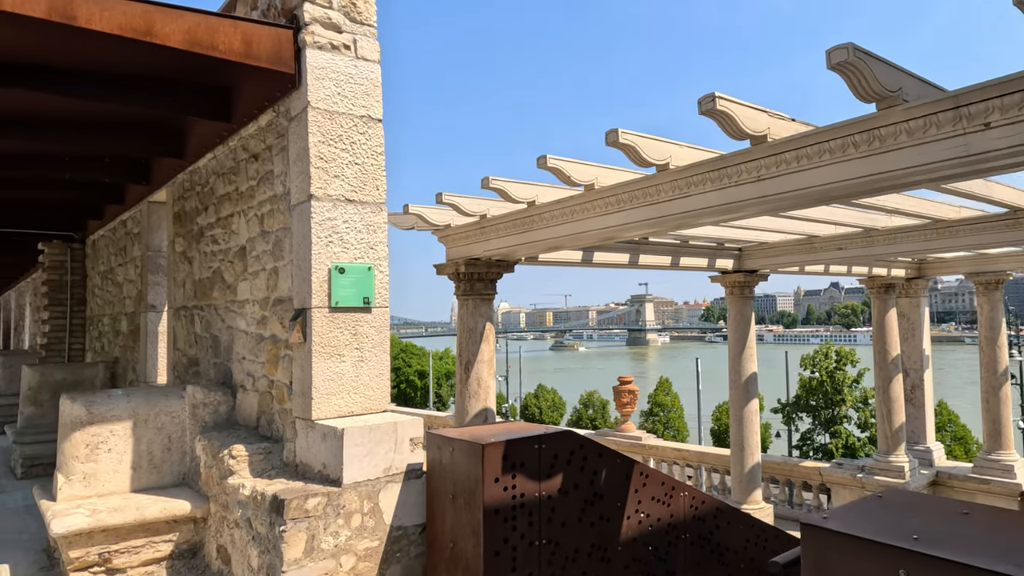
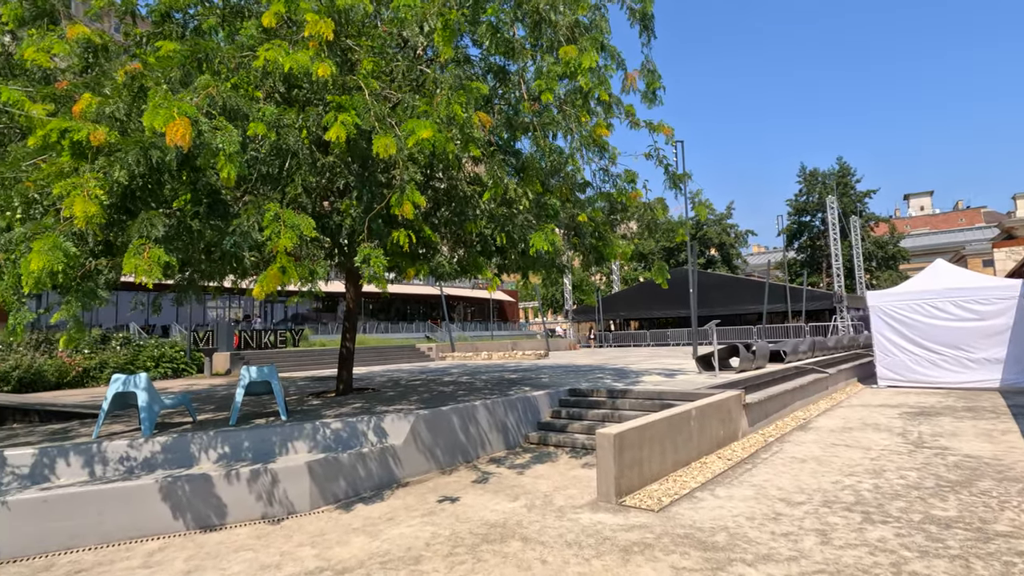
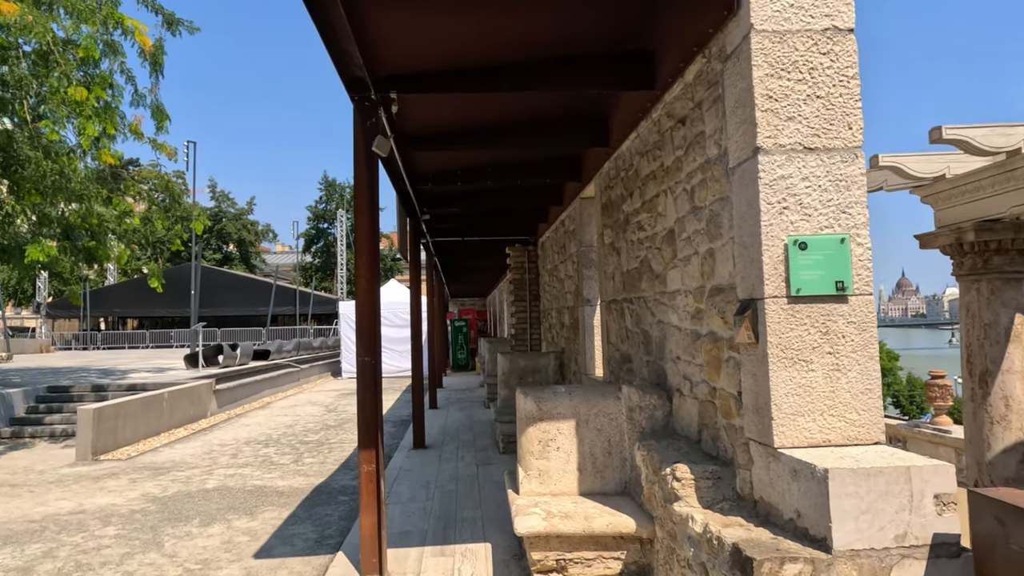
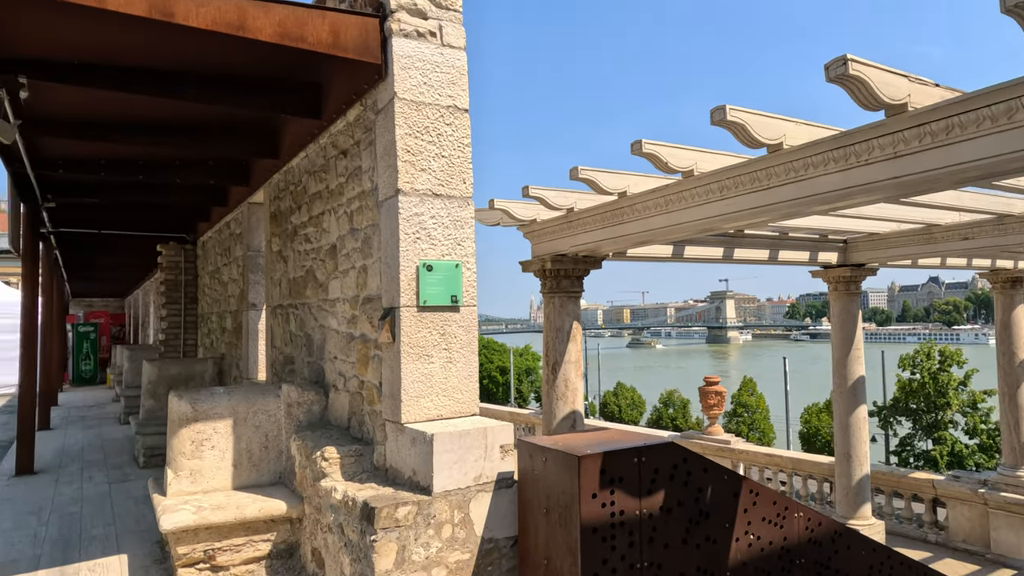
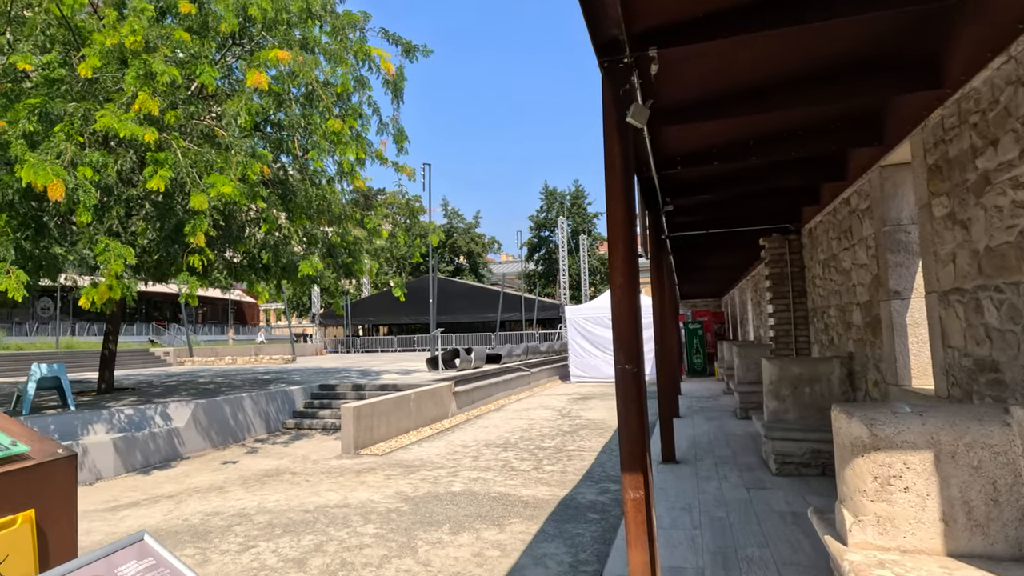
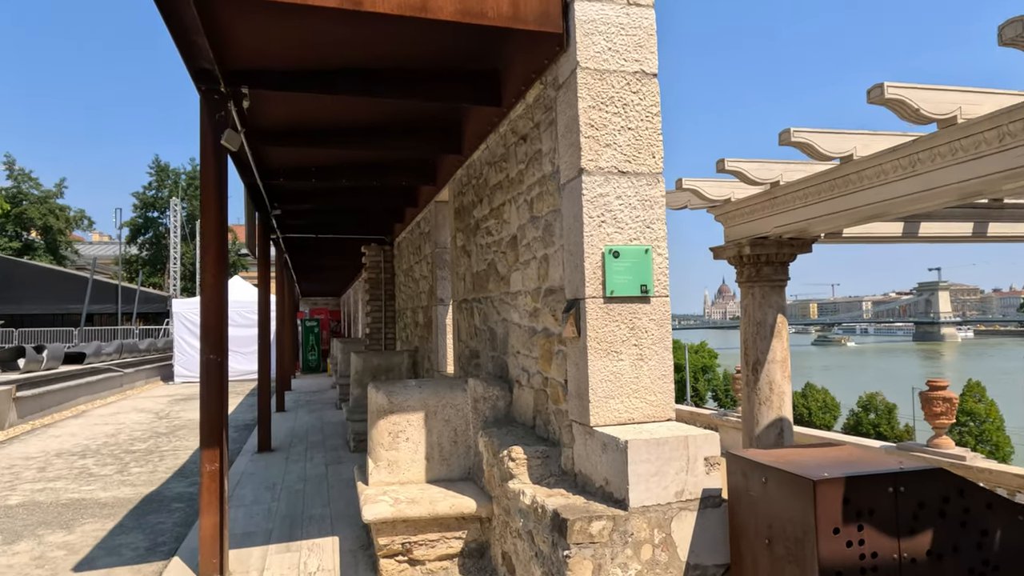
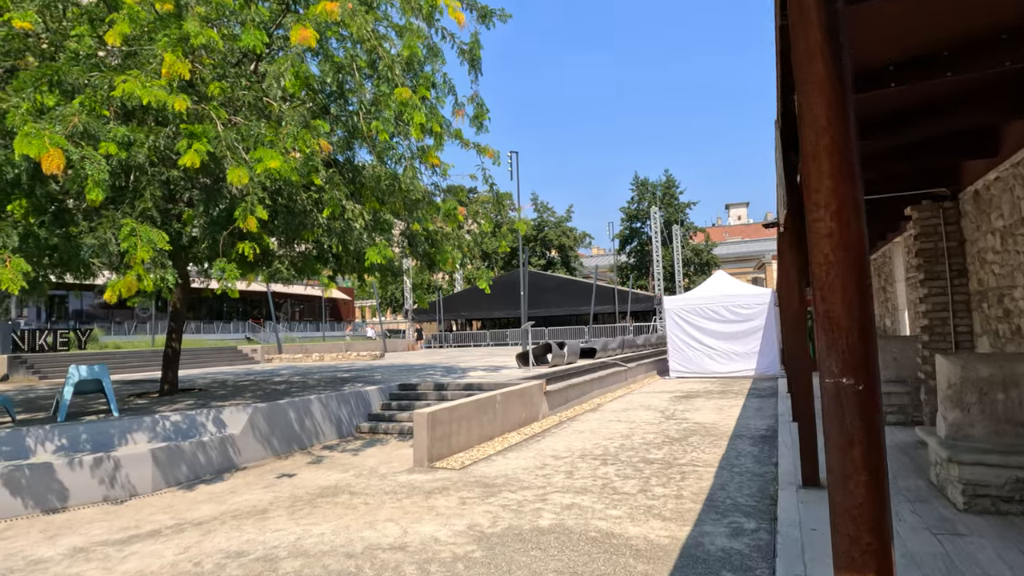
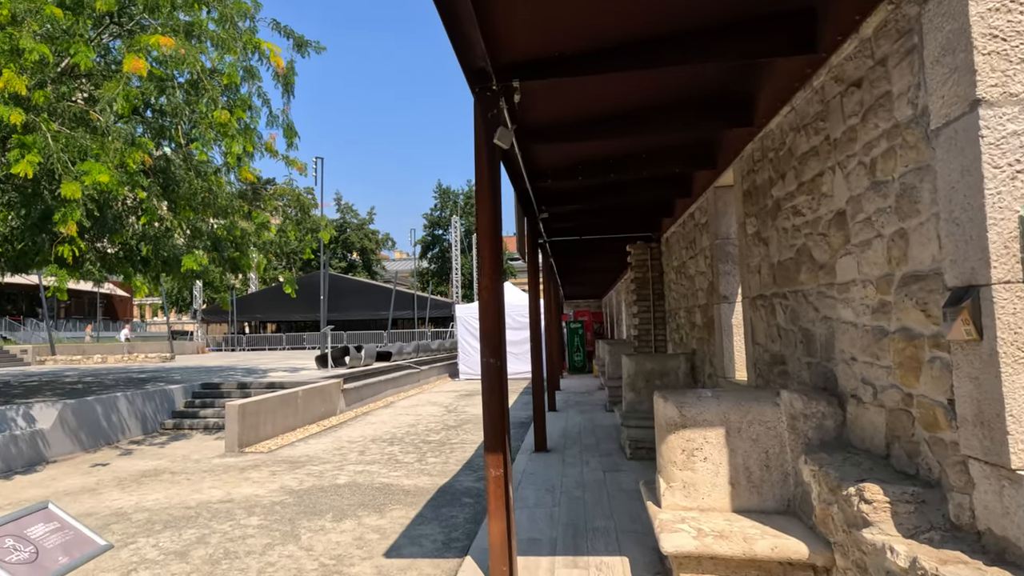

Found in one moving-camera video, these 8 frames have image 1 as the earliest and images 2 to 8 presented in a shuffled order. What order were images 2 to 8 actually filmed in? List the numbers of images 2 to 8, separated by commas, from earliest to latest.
4, 6, 3, 8, 5, 7, 2
